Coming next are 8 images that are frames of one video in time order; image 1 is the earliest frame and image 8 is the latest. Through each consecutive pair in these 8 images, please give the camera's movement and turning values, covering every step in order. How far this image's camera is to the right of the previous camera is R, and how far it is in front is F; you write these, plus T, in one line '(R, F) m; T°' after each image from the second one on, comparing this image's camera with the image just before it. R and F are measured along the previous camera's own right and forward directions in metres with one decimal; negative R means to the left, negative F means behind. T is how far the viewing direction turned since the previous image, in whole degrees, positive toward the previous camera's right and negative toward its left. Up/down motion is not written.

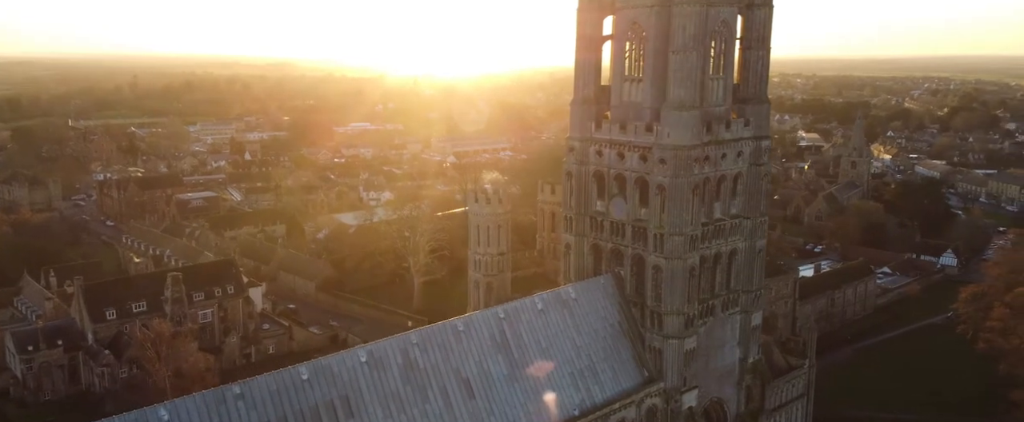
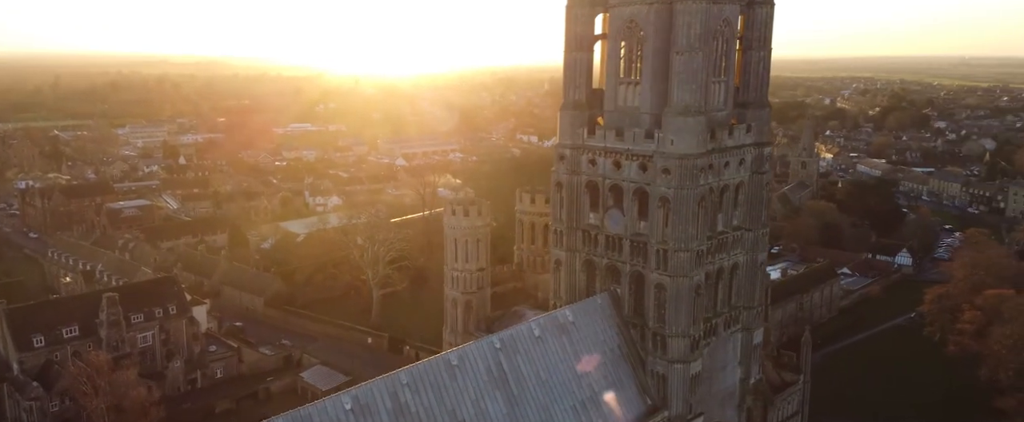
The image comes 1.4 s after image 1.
(-1.7, +2.6) m; +4°
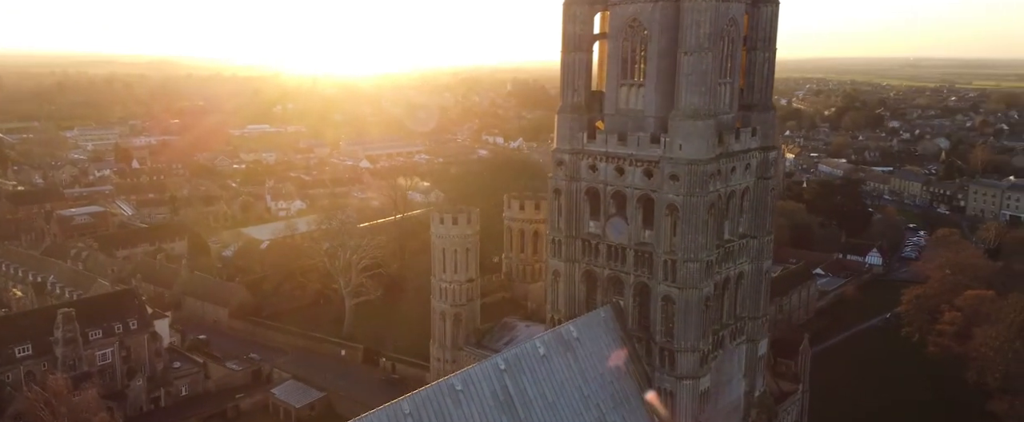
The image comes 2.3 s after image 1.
(-1.3, +1.6) m; +3°
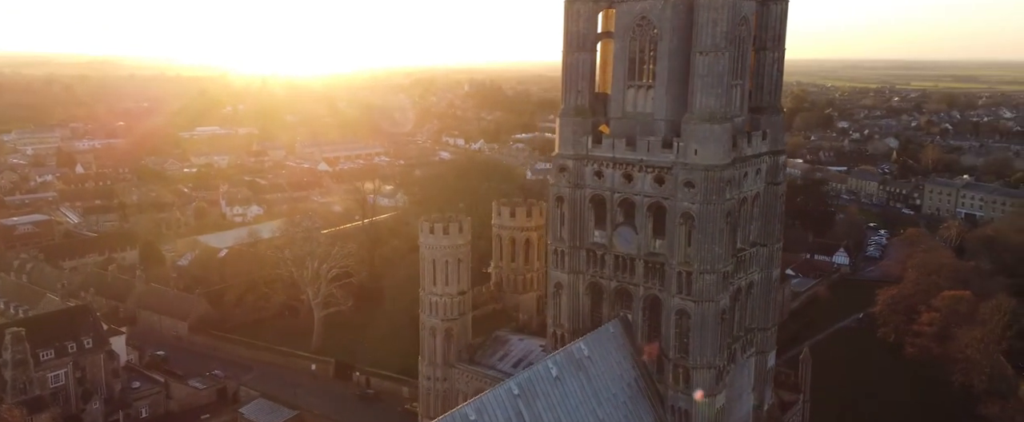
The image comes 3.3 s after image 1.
(-1.6, +1.7) m; +4°
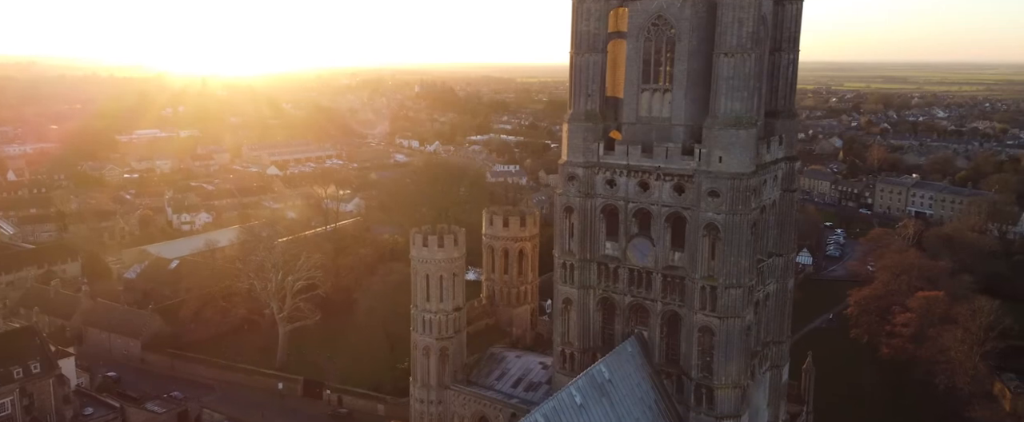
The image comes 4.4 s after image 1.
(-1.9, +1.8) m; +4°
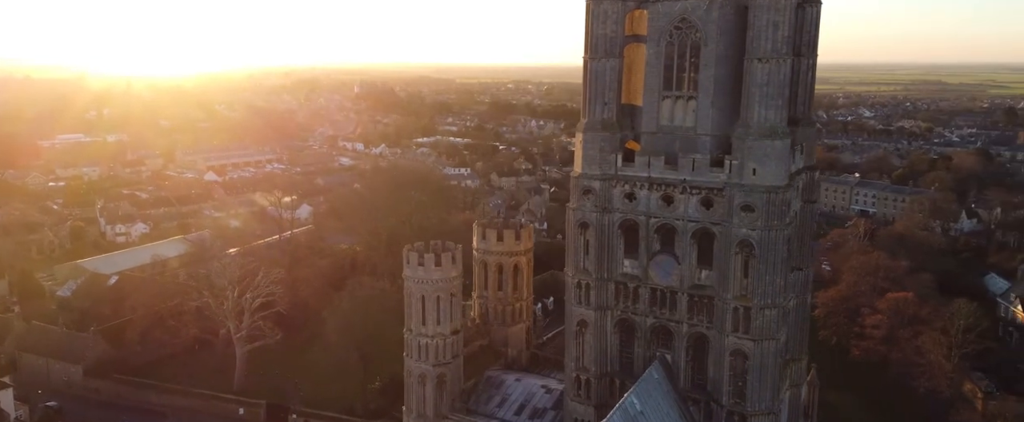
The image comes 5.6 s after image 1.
(-2.1, +1.9) m; +5°
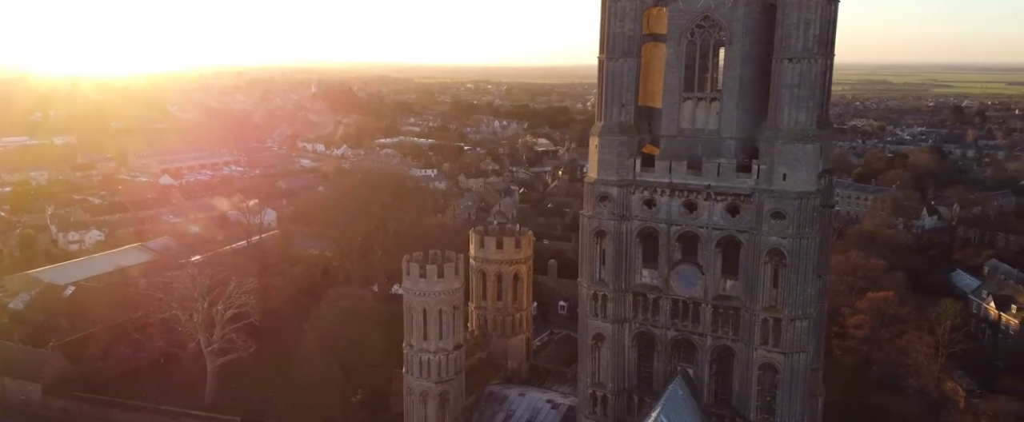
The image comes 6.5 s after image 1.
(-1.5, +1.3) m; +3°
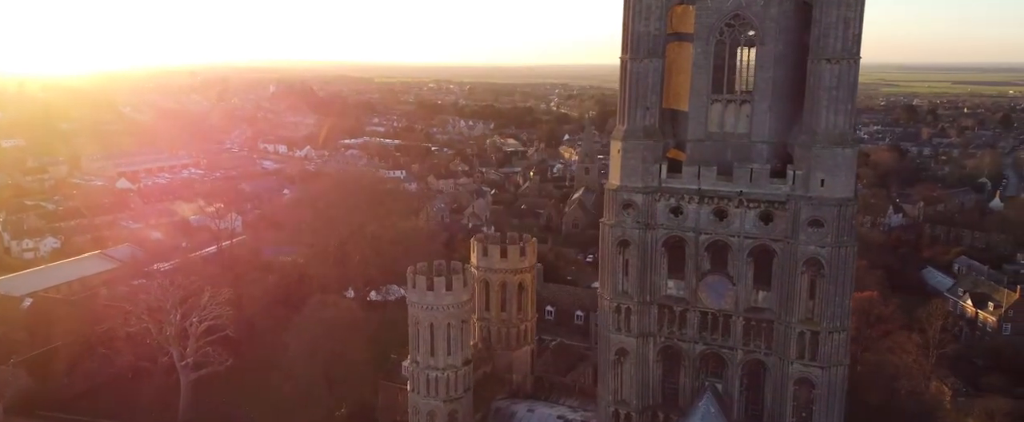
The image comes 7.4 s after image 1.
(-1.5, +1.3) m; +3°
